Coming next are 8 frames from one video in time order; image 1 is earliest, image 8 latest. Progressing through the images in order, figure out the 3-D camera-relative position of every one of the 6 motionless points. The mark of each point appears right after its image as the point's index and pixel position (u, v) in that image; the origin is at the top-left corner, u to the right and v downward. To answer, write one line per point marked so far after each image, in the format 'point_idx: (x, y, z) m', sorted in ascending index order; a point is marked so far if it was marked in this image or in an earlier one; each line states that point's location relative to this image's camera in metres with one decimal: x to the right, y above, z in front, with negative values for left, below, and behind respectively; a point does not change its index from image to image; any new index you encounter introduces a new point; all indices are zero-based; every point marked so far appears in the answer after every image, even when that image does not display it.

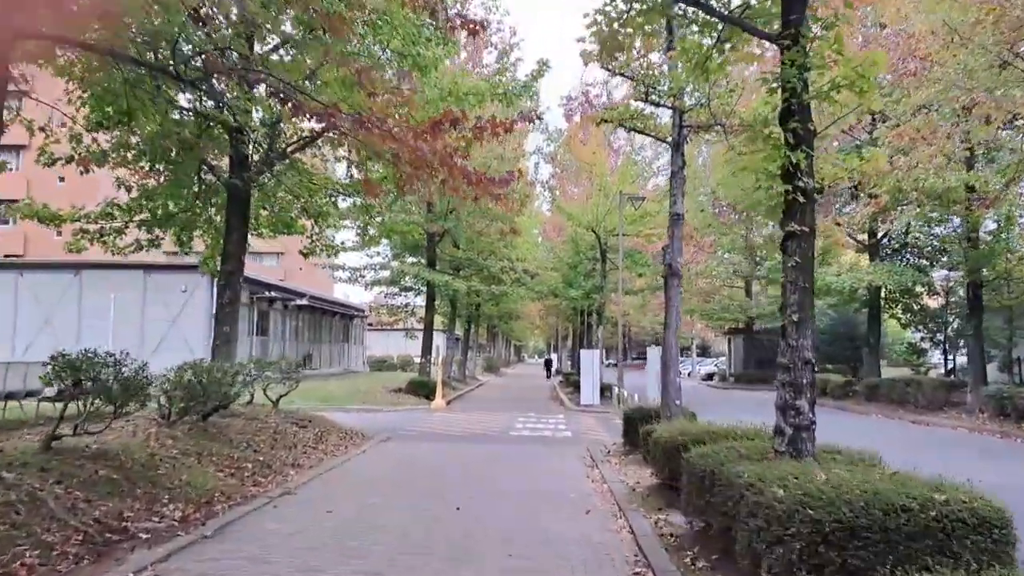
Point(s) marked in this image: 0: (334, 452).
0: (-2.8, -2.6, +13.5) m
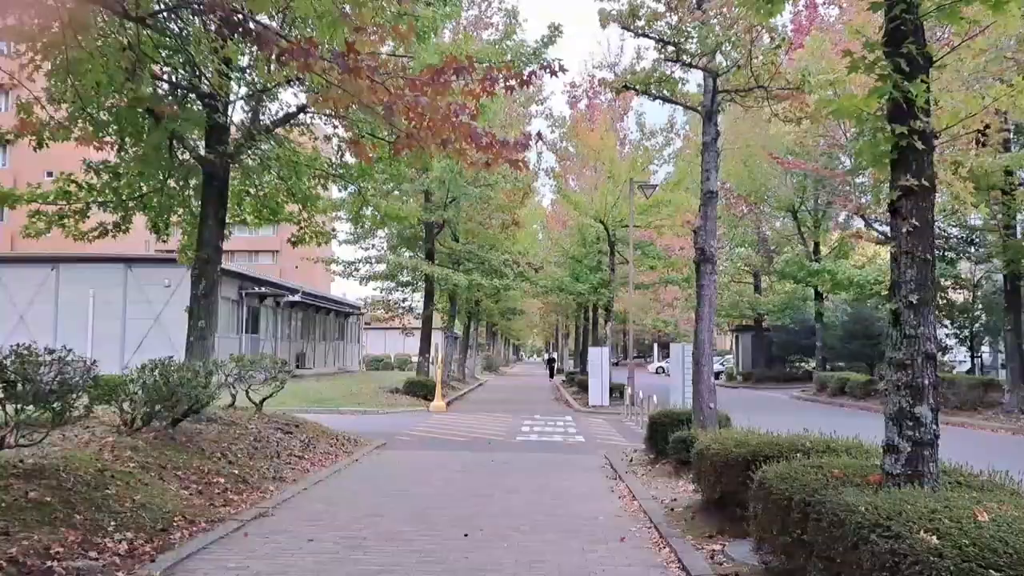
0: (-2.7, -2.5, +12.0) m
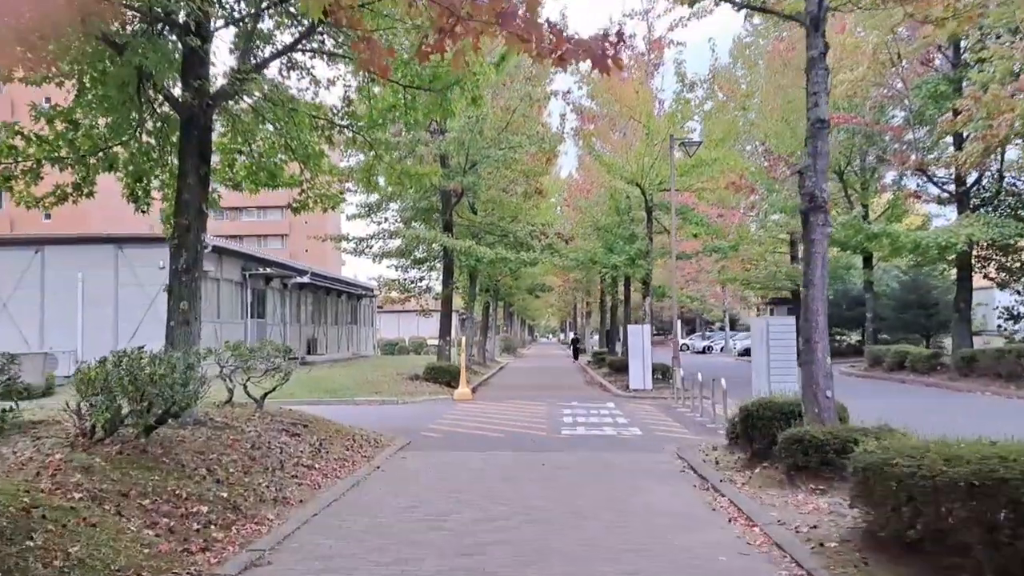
0: (-2.0, -2.1, +9.7) m
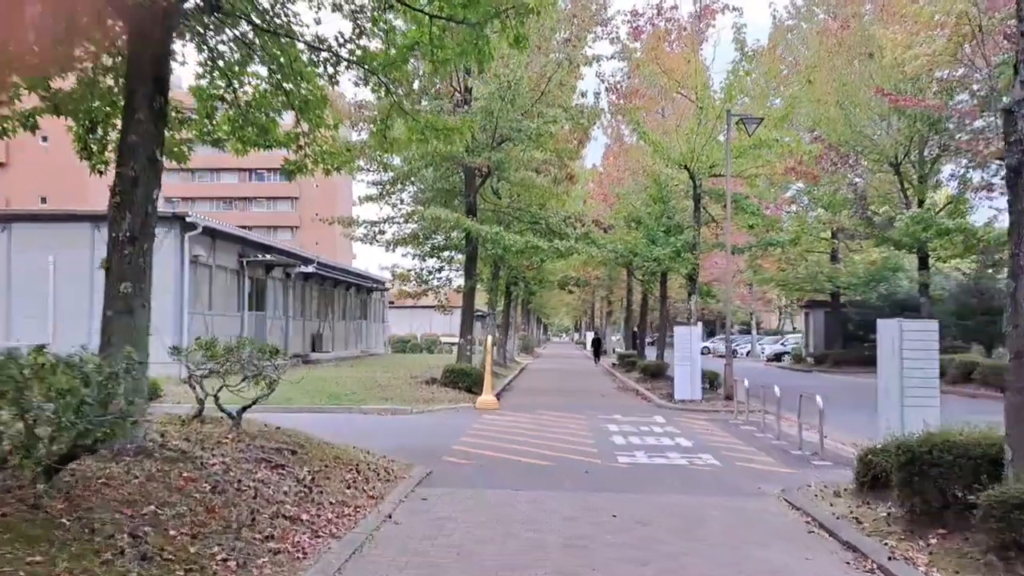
0: (-1.5, -2.0, +7.0) m
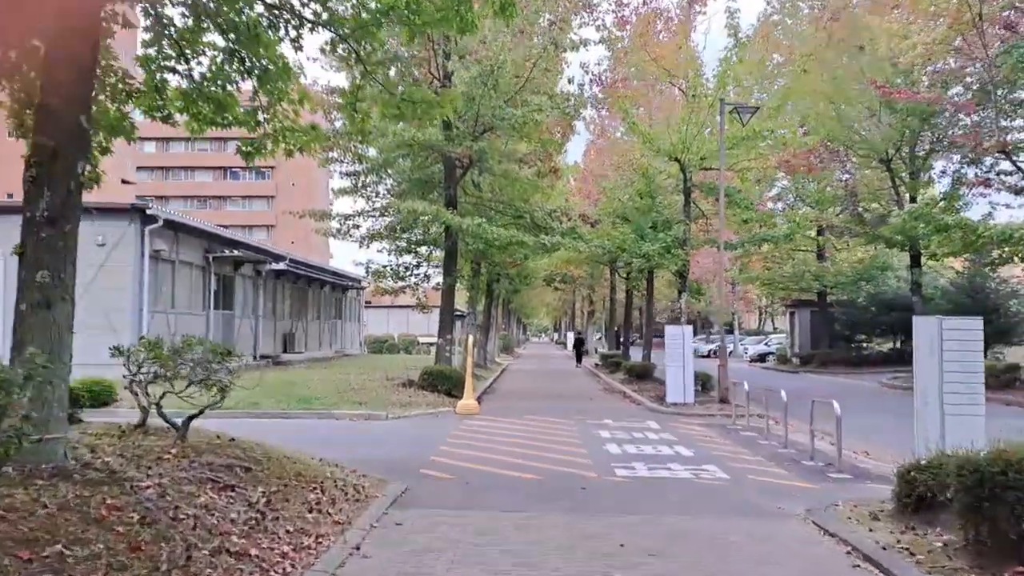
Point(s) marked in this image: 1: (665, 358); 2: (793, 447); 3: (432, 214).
0: (-1.5, -1.9, +5.8) m
1: (+3.4, -1.5, +18.4) m
2: (+4.1, -2.3, +12.3) m
3: (-1.8, +1.6, +18.5) m
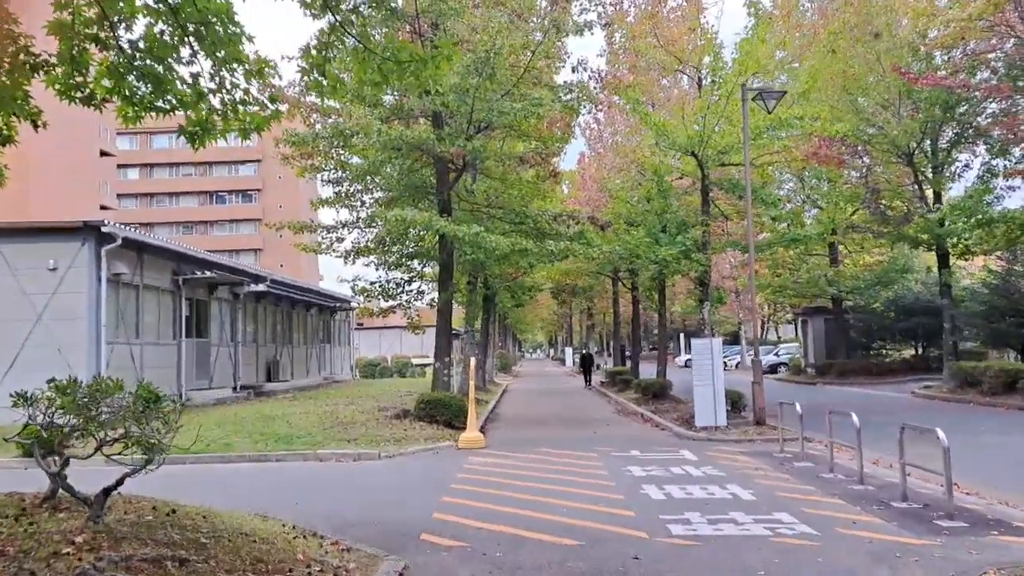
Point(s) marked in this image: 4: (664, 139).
0: (-1.3, -2.0, +3.7) m
1: (+3.5, -1.7, +16.3) m
2: (+4.4, -2.4, +10.3) m
3: (-1.7, +1.3, +16.4) m
4: (+3.2, +3.2, +17.9) m
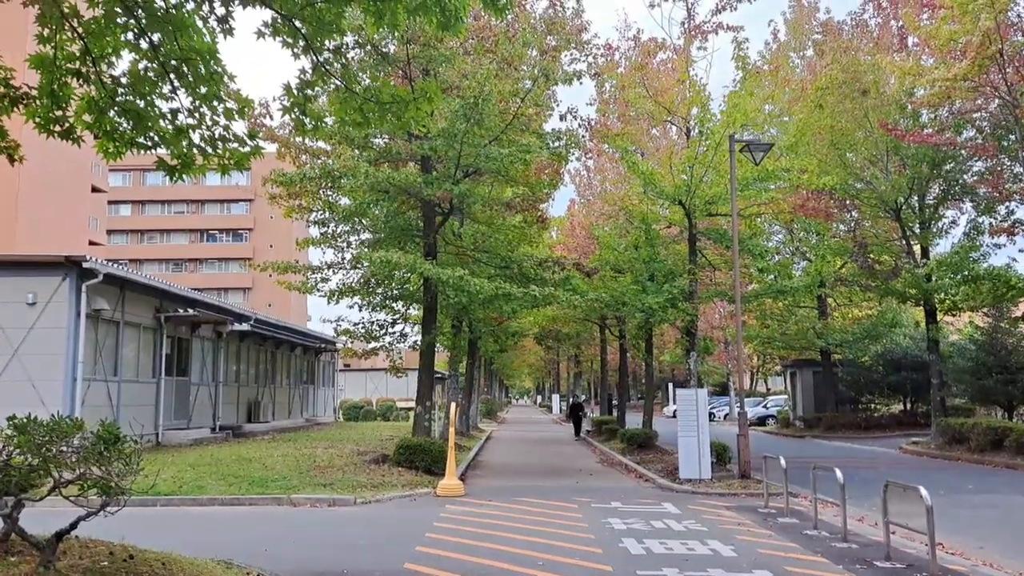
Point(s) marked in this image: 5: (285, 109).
0: (-1.5, -2.1, +3.5) m
1: (+3.2, -2.7, +16.2) m
2: (+4.1, -3.0, +10.0) m
3: (-2.0, +0.4, +16.3) m
4: (+3.0, +2.1, +18.0) m
5: (-2.3, +1.8, +8.4) m
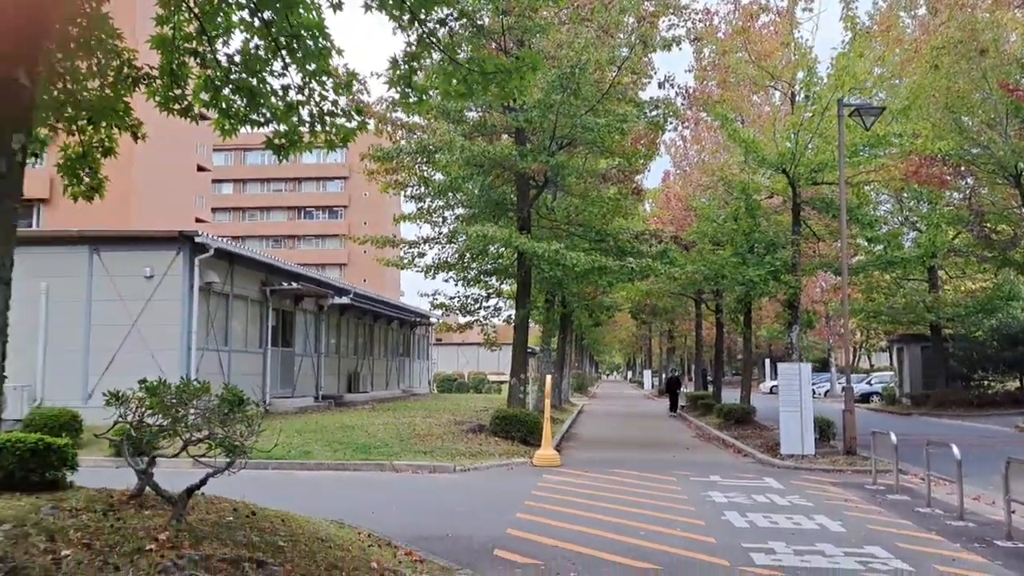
0: (-0.9, -2.0, +3.7) m
1: (+5.0, -2.1, +15.8) m
2: (+5.3, -2.6, +9.6) m
3: (-0.1, +1.0, +16.4) m
4: (+5.0, +2.7, +17.5) m
5: (-1.2, +2.1, +8.5) m
